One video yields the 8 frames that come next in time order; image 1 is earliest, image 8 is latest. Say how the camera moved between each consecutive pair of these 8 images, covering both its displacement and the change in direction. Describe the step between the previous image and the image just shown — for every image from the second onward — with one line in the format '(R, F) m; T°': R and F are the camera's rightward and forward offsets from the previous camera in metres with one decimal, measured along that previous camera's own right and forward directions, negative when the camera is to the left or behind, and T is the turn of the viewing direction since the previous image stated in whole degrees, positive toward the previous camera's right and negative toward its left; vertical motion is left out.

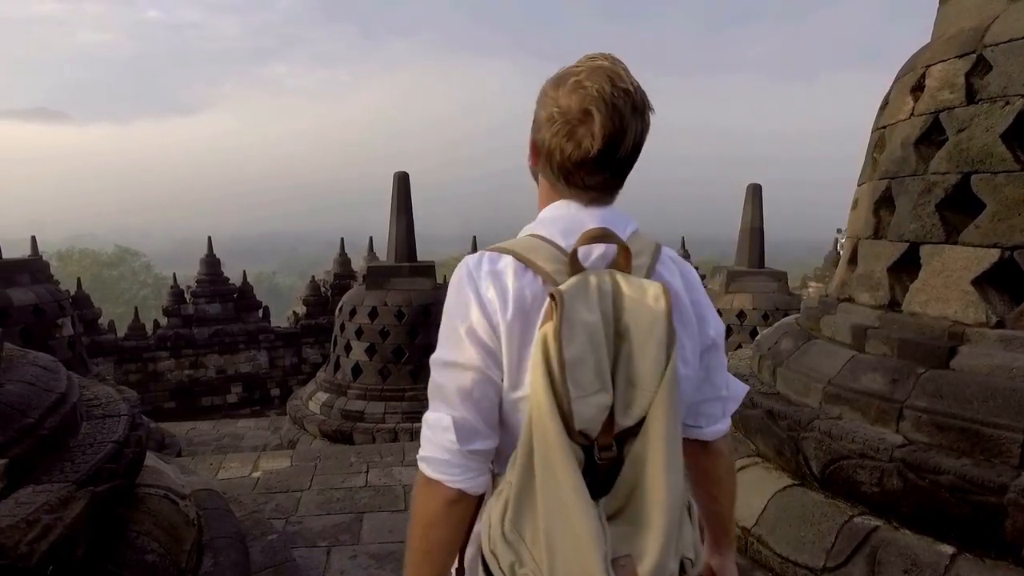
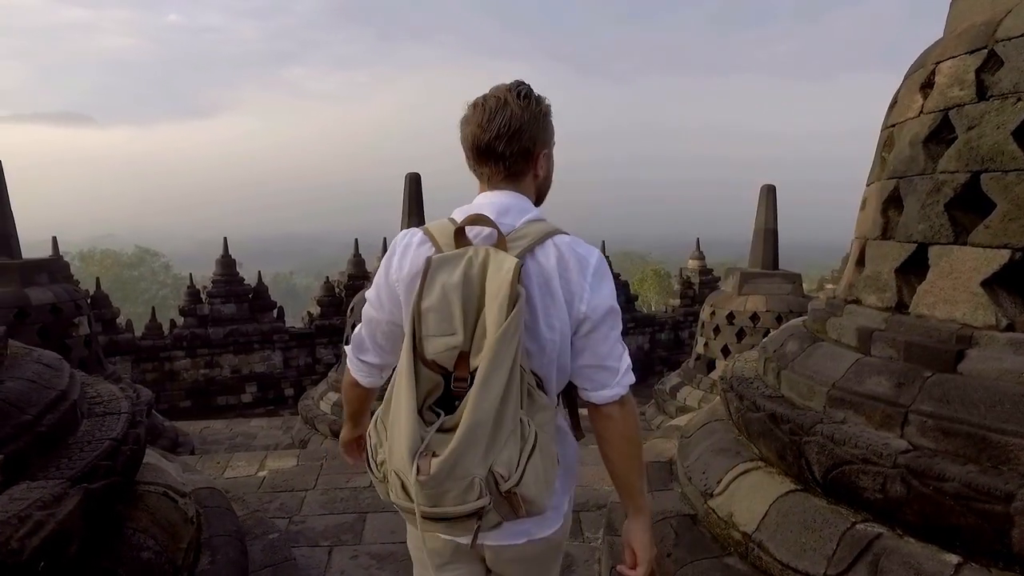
(0.0, 0.0) m; -1°
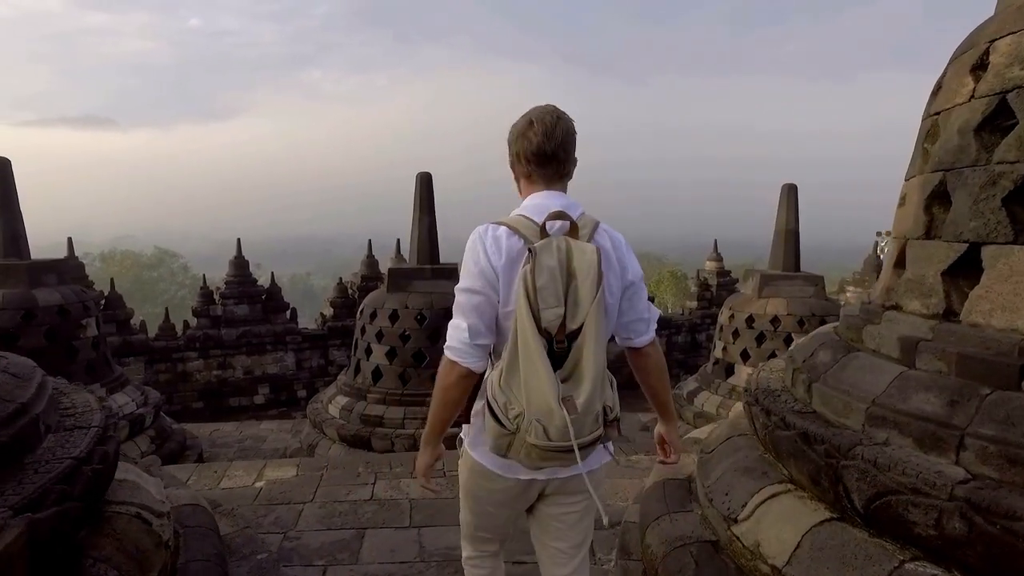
(0.0, +0.1) m; -1°
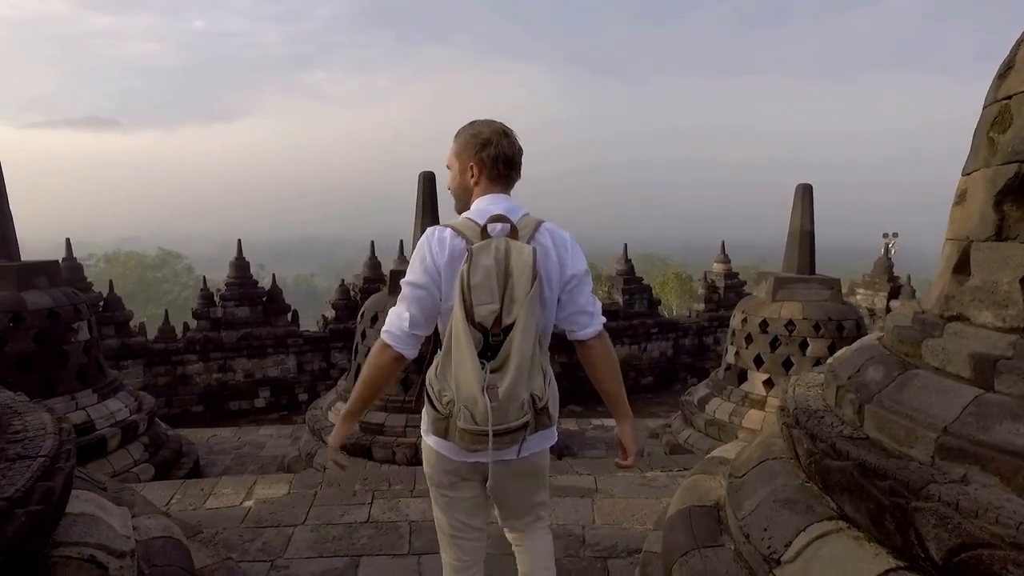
(0.0, +0.2) m; 0°
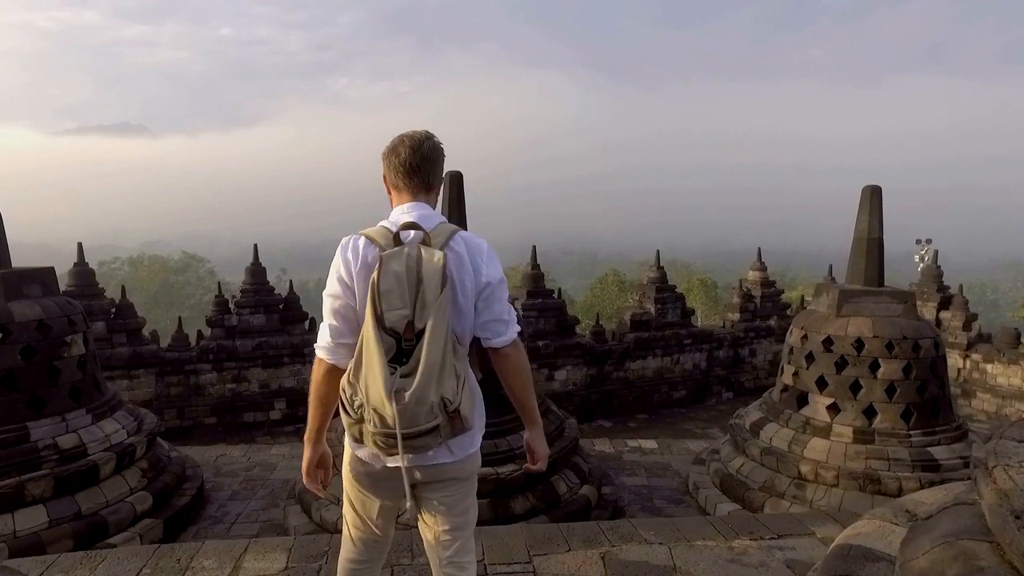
(-0.1, +0.5) m; -2°
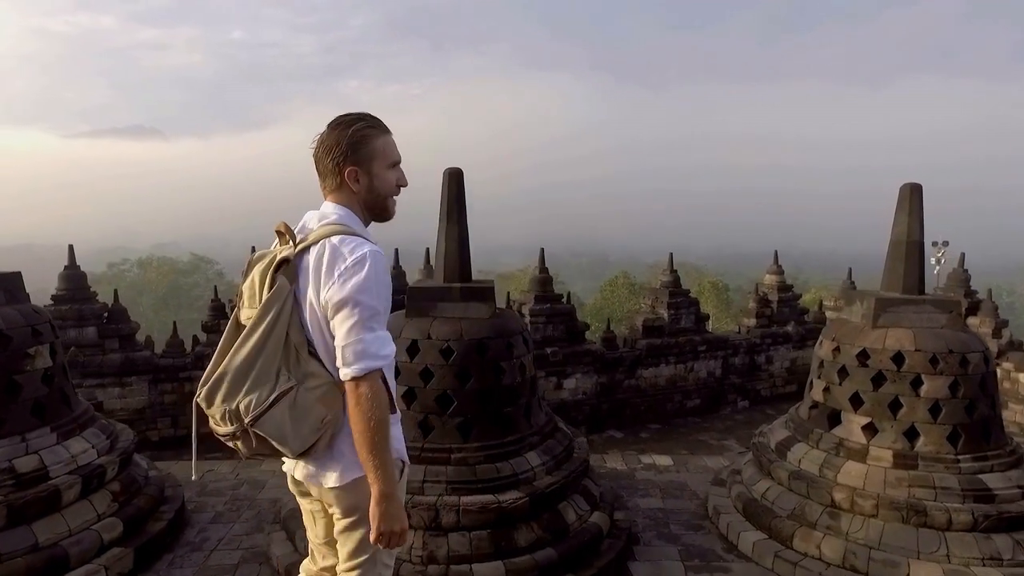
(0.0, +0.4) m; -1°
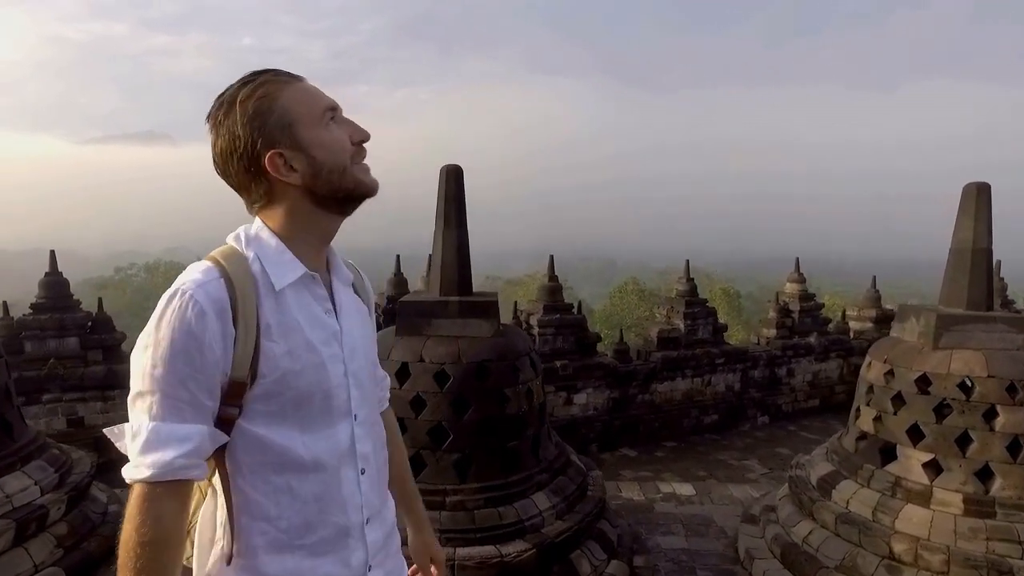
(0.0, +0.6) m; -1°
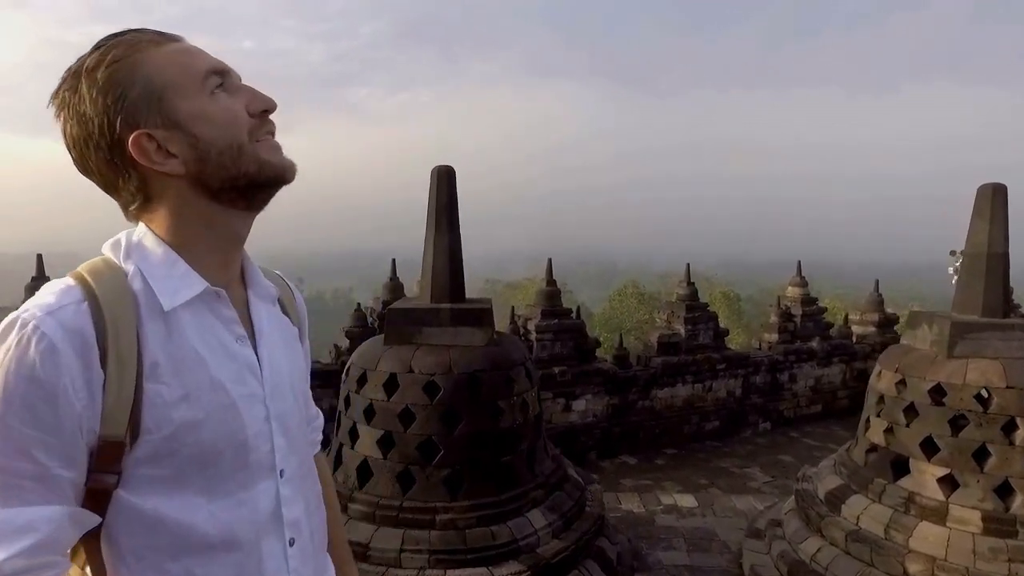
(0.0, +0.2) m; 0°
